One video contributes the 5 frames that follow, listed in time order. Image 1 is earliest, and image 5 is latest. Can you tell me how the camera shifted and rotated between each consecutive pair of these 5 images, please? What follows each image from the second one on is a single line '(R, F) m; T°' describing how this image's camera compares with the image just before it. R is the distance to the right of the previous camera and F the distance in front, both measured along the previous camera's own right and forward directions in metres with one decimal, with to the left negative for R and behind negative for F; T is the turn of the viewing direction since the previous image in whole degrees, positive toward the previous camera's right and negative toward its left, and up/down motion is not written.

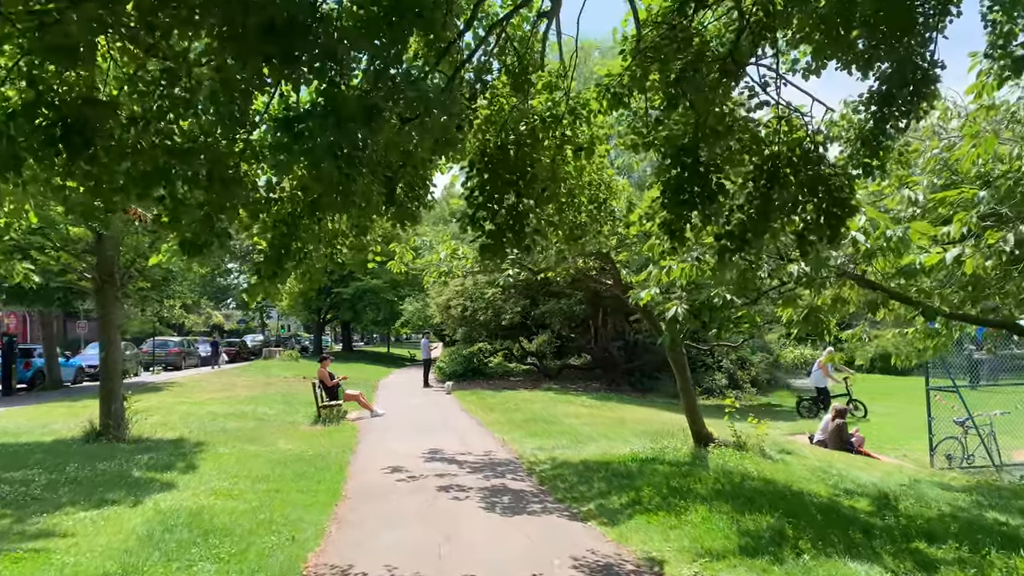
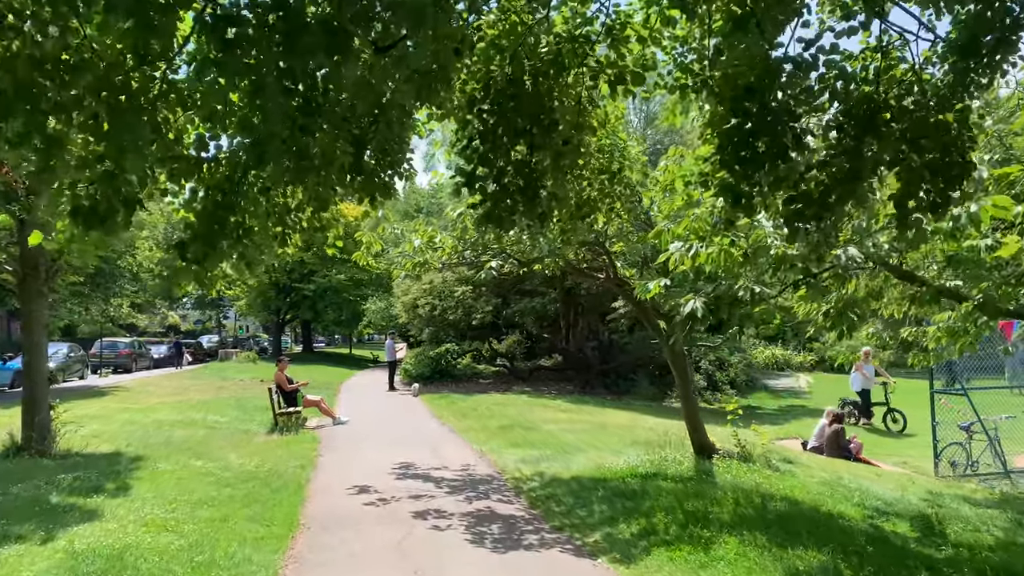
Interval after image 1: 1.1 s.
(-0.2, +1.2) m; +3°
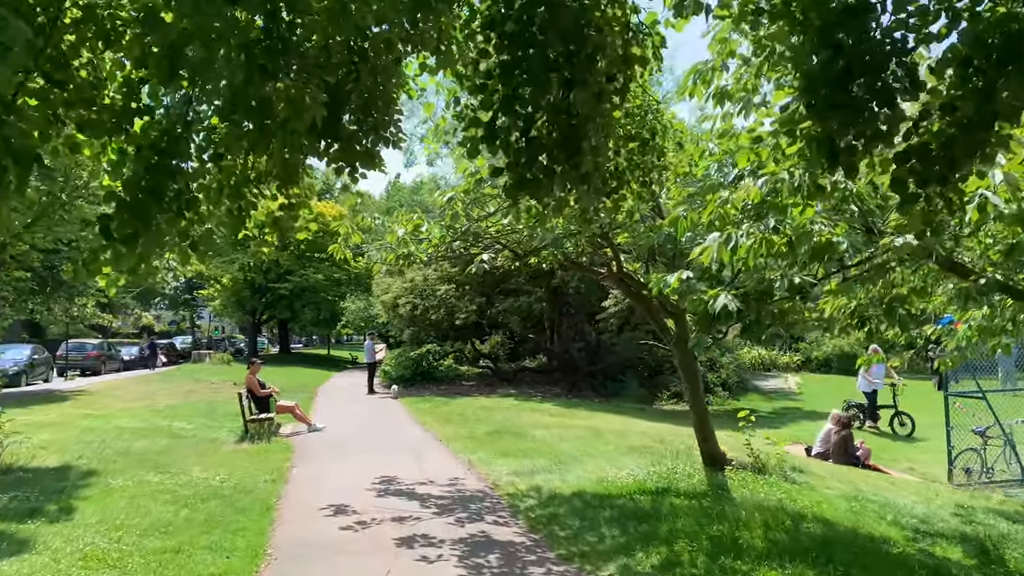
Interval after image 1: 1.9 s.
(-0.2, +0.9) m; +1°
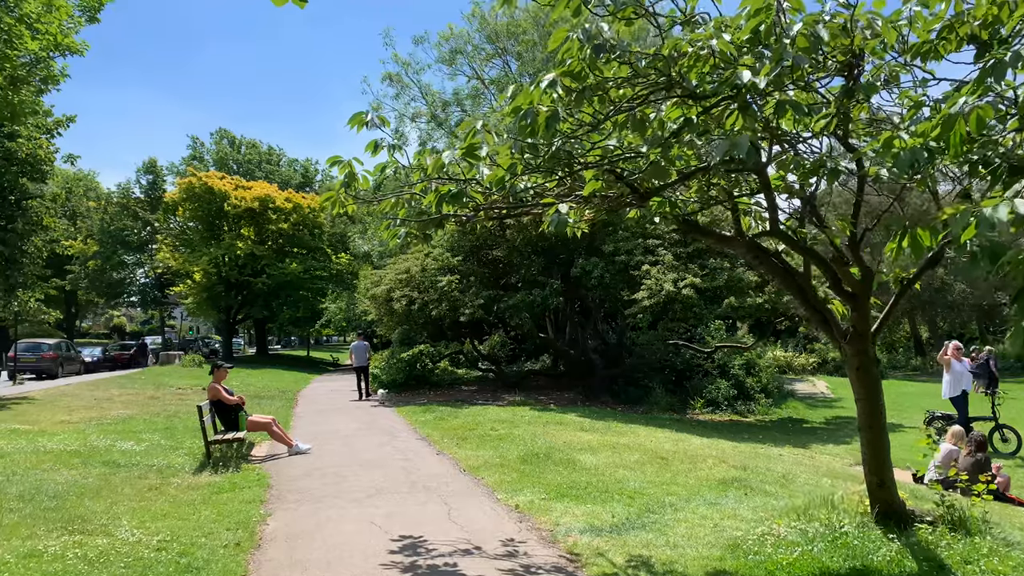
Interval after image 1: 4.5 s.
(-0.8, +3.1) m; +1°
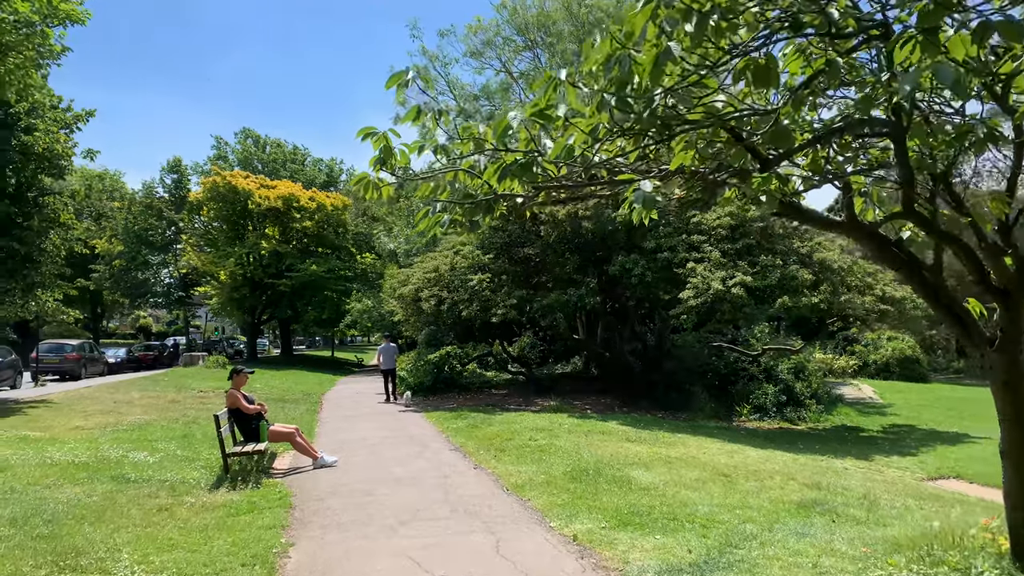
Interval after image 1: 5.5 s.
(-0.3, +1.0) m; -2°
